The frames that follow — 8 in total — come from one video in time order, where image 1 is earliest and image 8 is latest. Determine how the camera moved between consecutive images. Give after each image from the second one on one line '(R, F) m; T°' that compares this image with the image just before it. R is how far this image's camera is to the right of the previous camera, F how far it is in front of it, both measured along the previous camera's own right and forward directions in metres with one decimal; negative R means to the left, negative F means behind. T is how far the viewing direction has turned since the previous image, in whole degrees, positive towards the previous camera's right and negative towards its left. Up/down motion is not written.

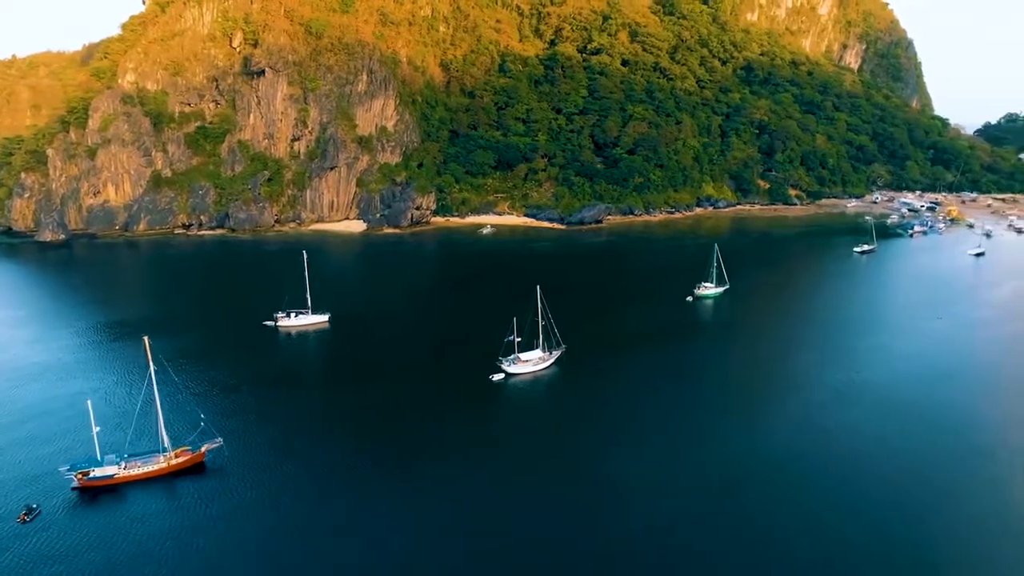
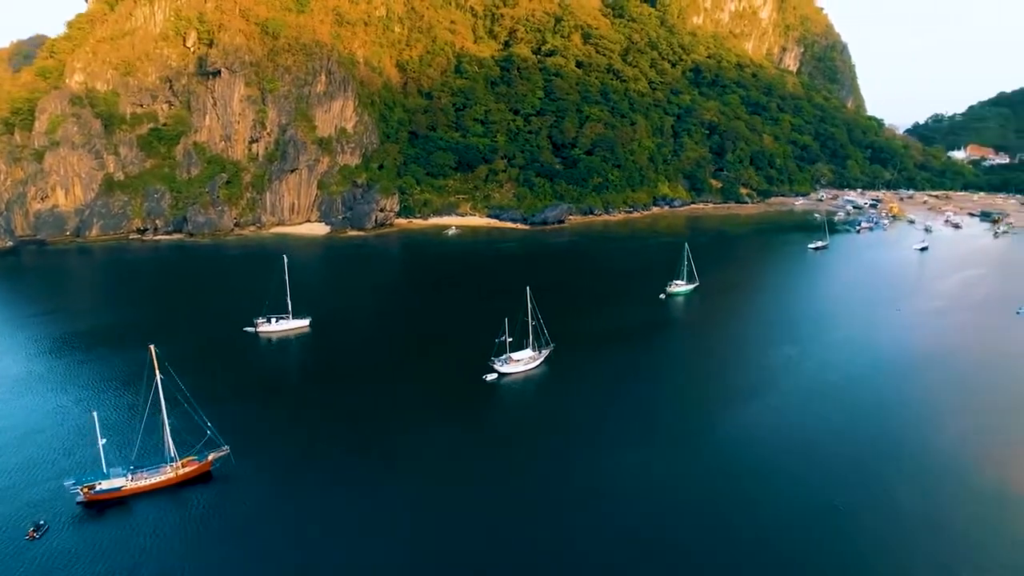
(-2.2, -0.4) m; +4°
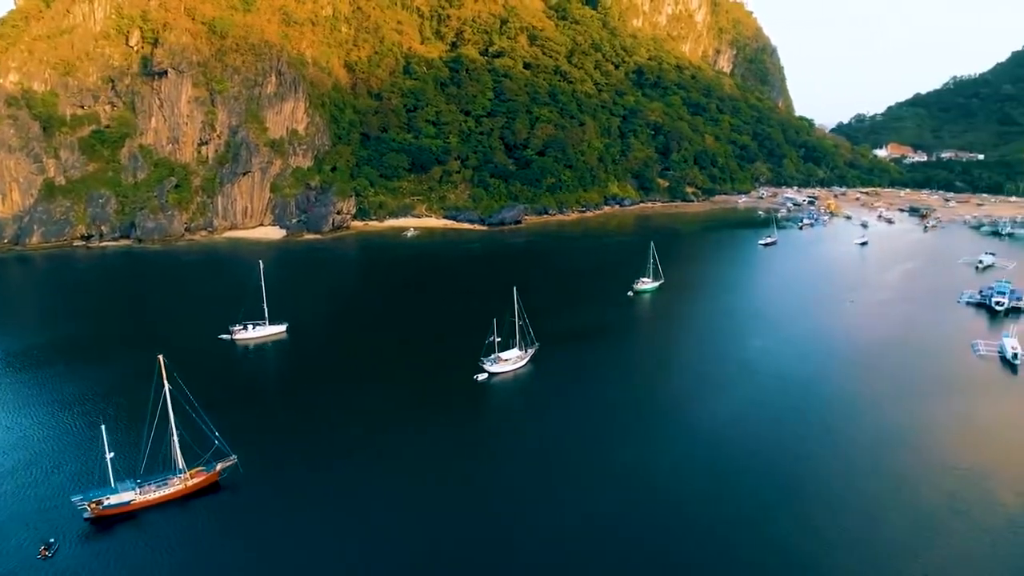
(-2.5, -0.4) m; +5°
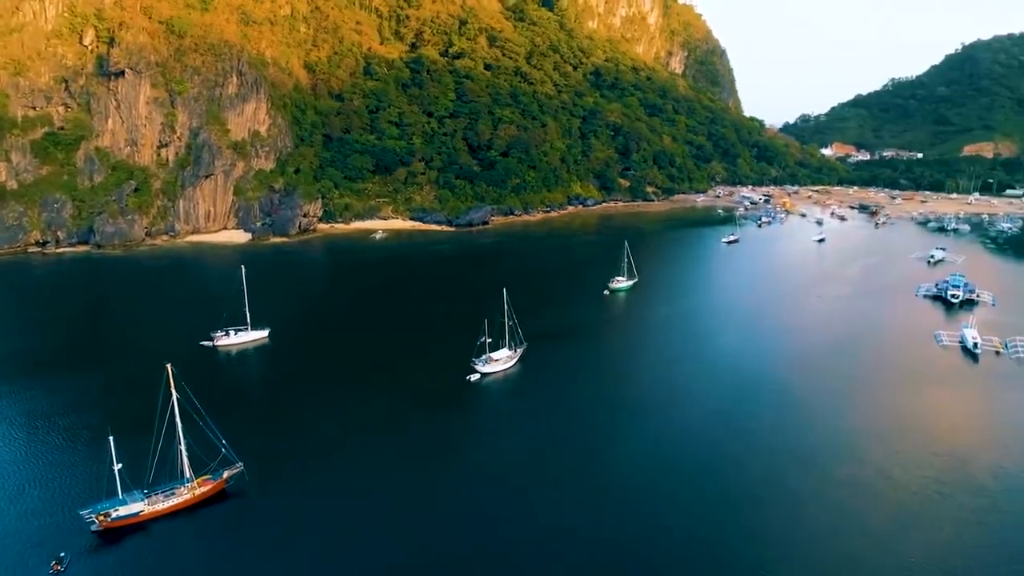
(-1.9, -0.3) m; +4°
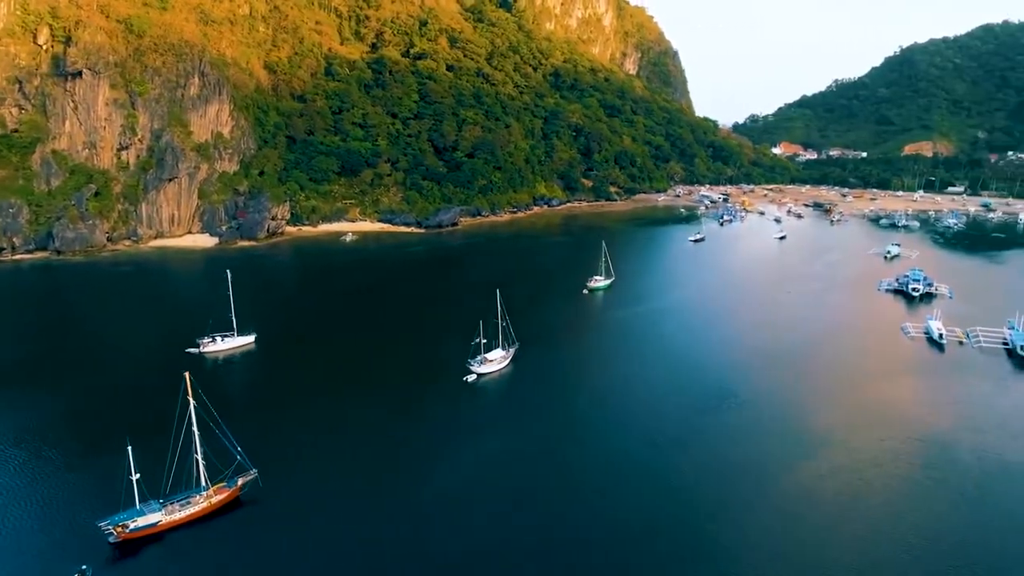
(-2.1, -0.4) m; +4°
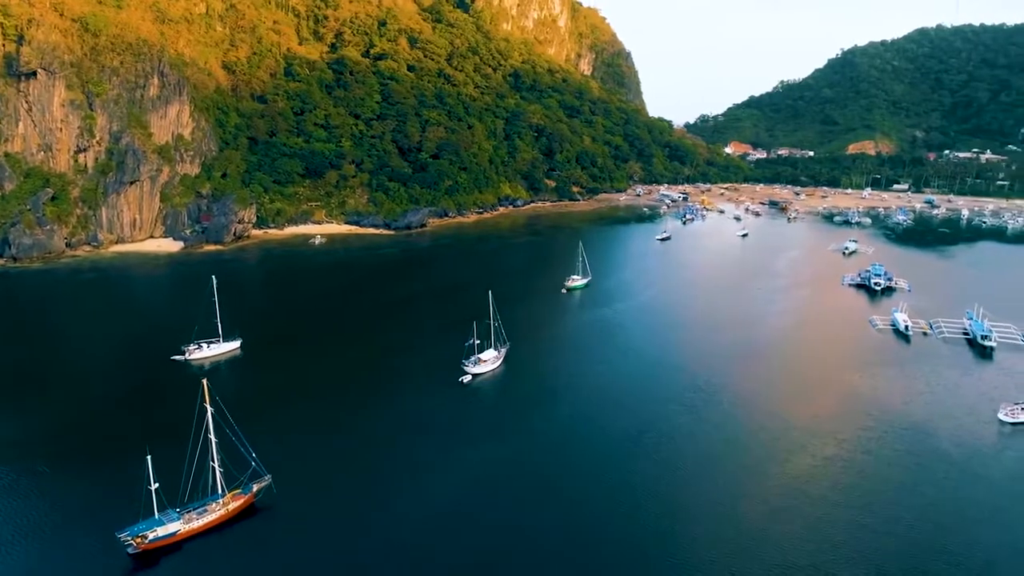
(-2.1, -0.4) m; +4°
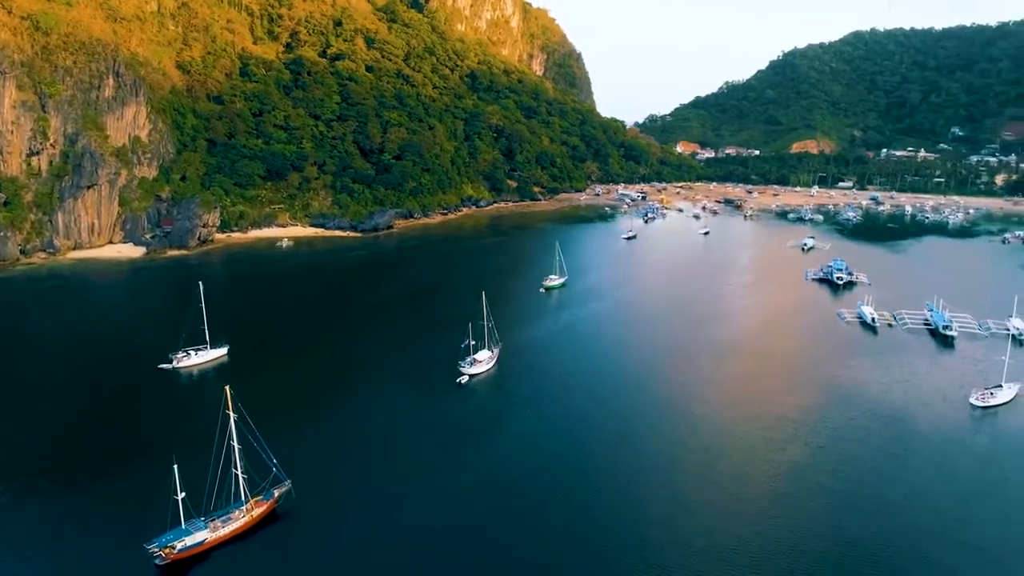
(-2.4, -0.4) m; +4°
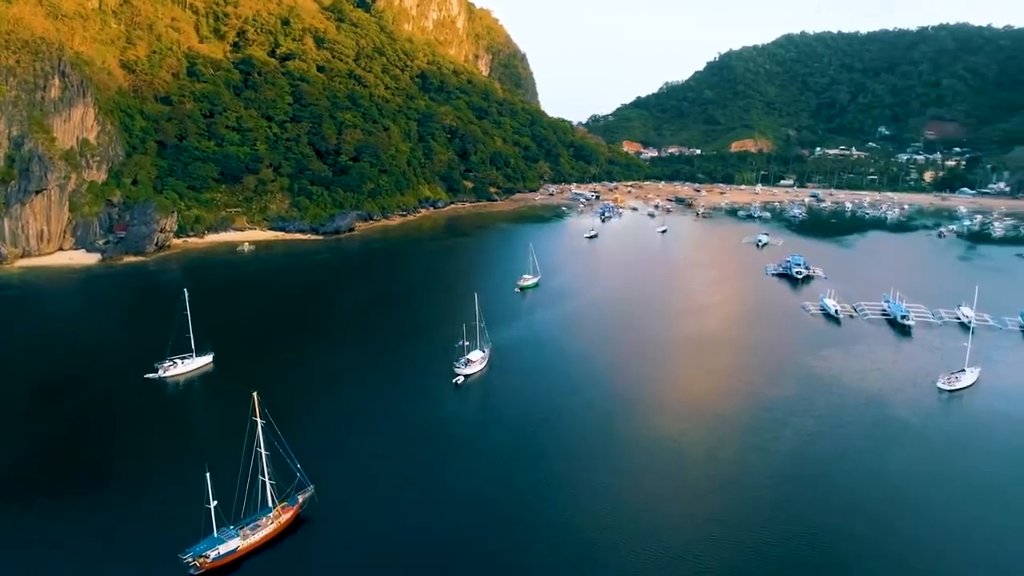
(-2.7, -0.4) m; +5°
